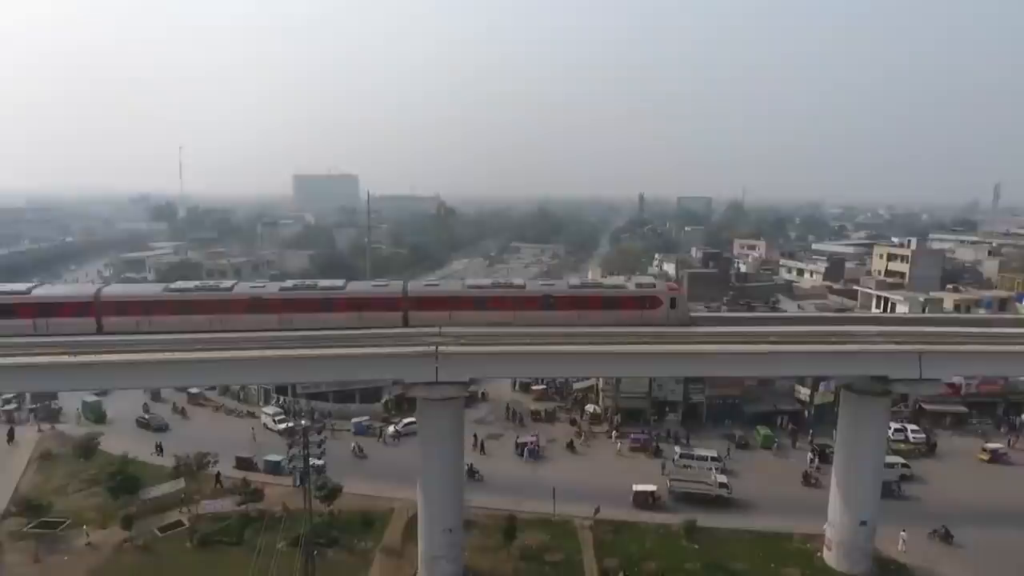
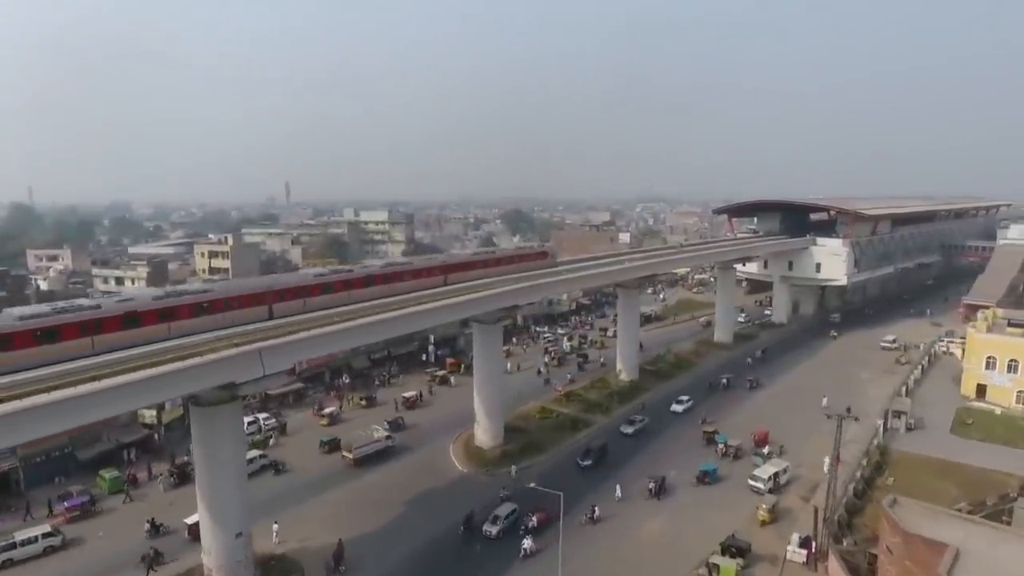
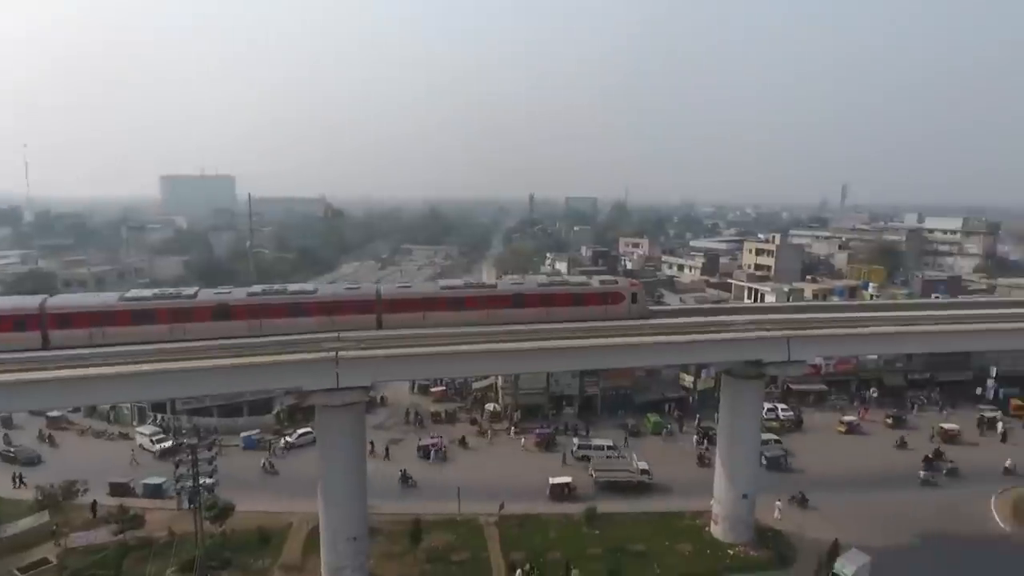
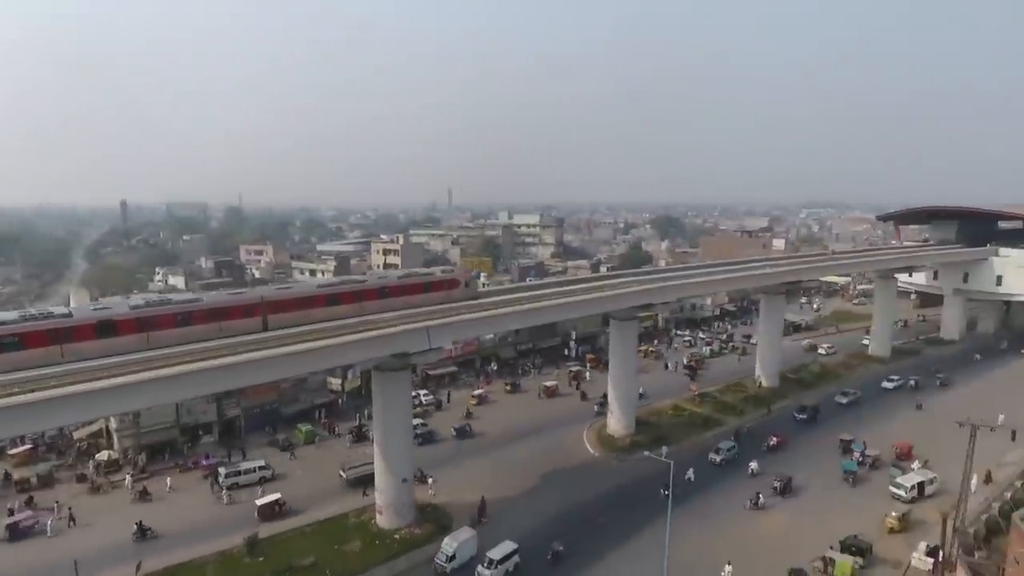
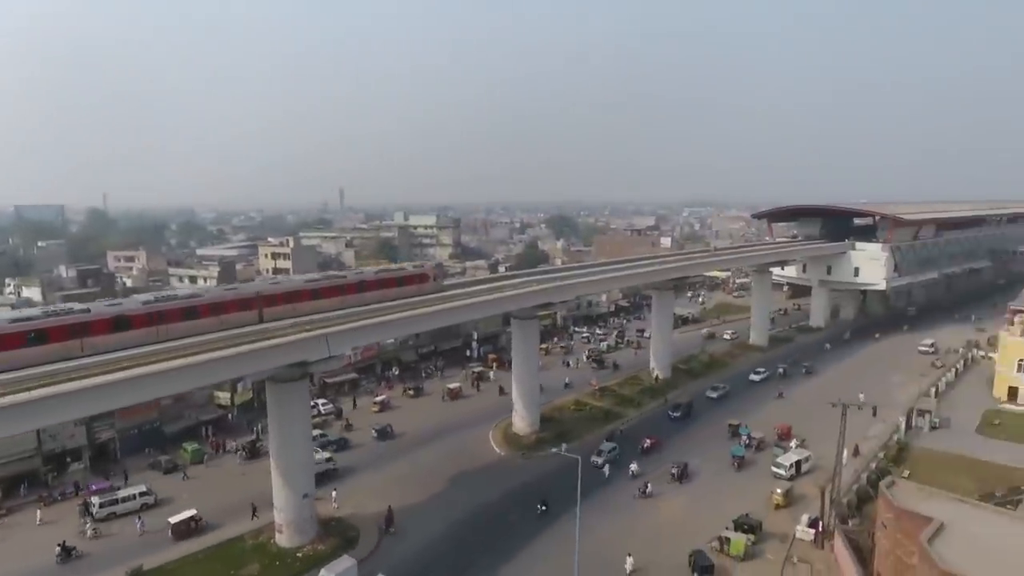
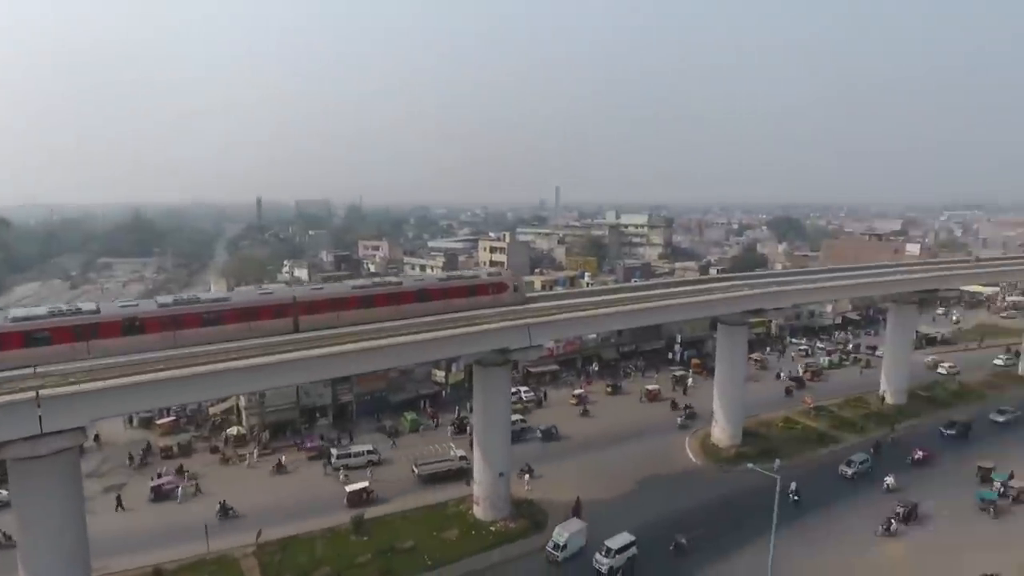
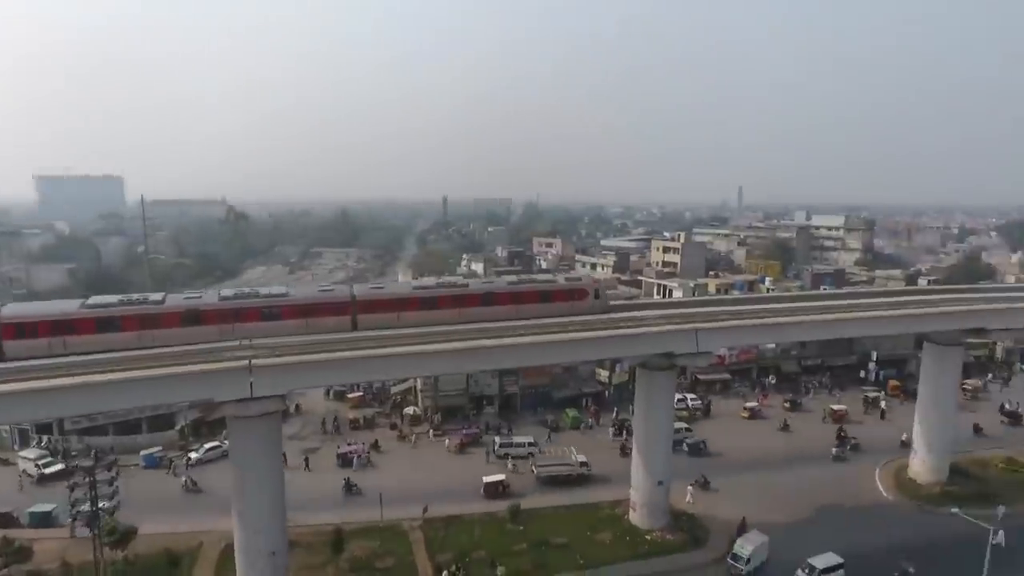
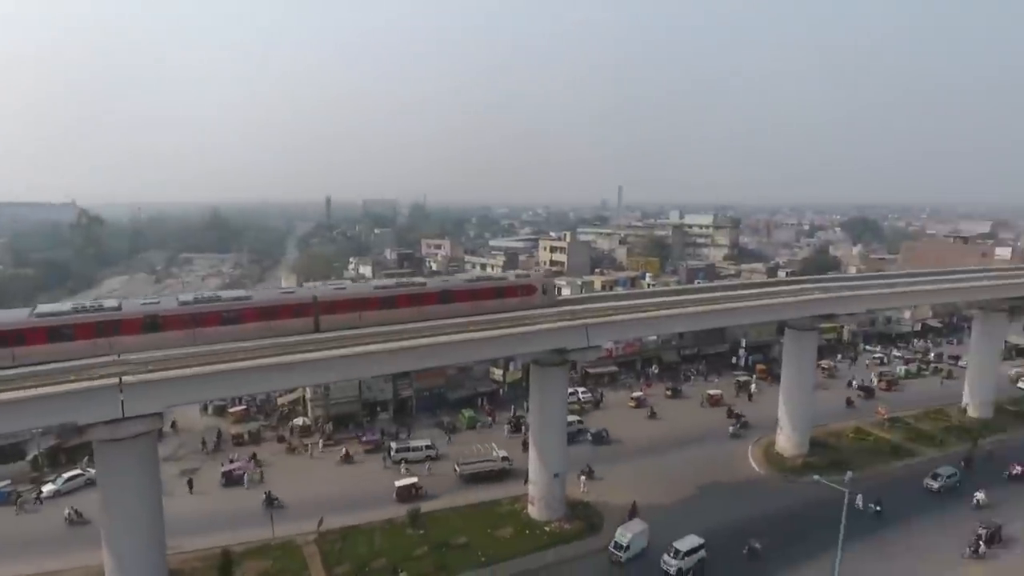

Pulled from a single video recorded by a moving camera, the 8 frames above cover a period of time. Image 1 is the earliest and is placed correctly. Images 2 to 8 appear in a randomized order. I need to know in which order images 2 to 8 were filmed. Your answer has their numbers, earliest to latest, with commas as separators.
3, 7, 8, 6, 4, 5, 2
